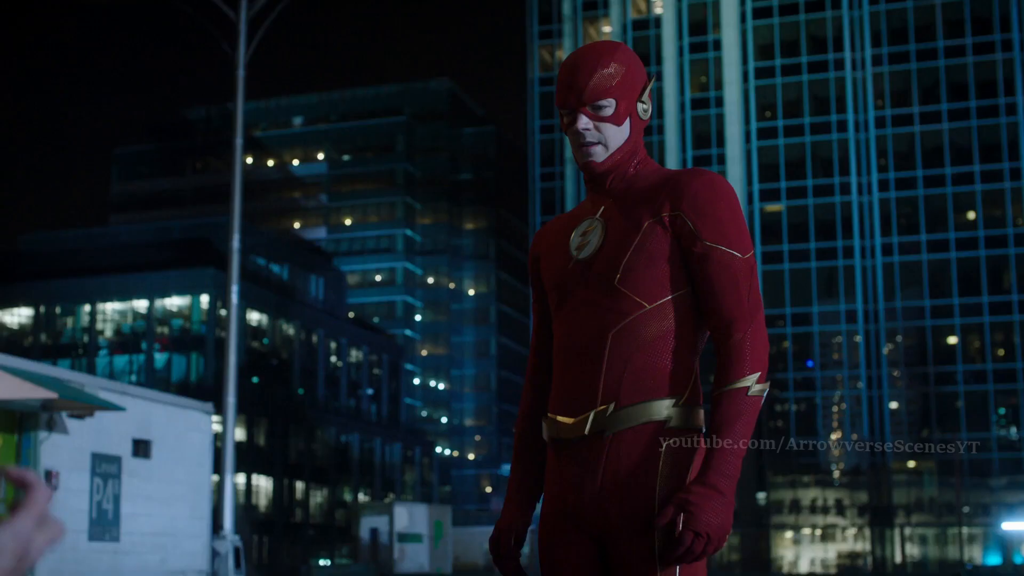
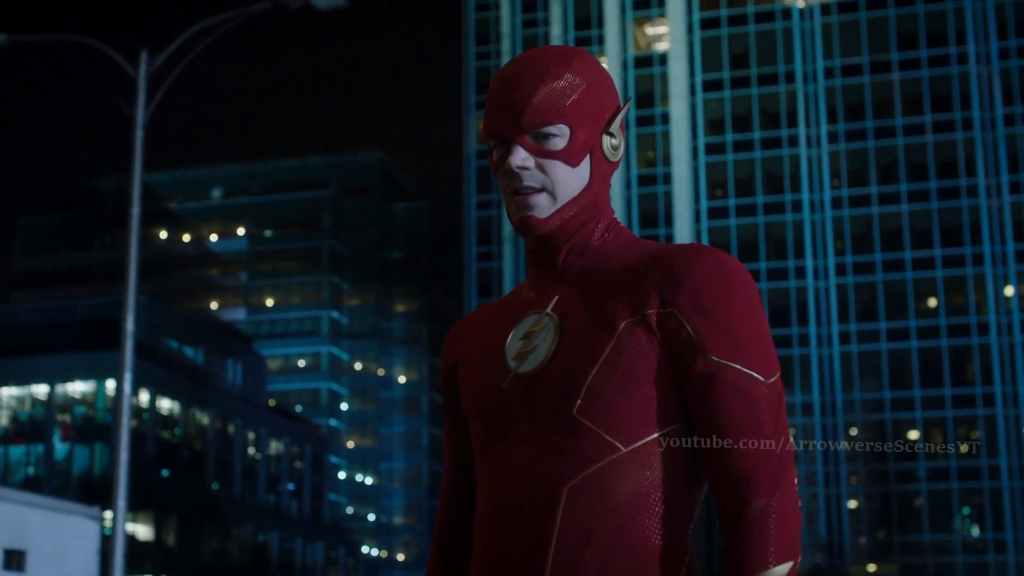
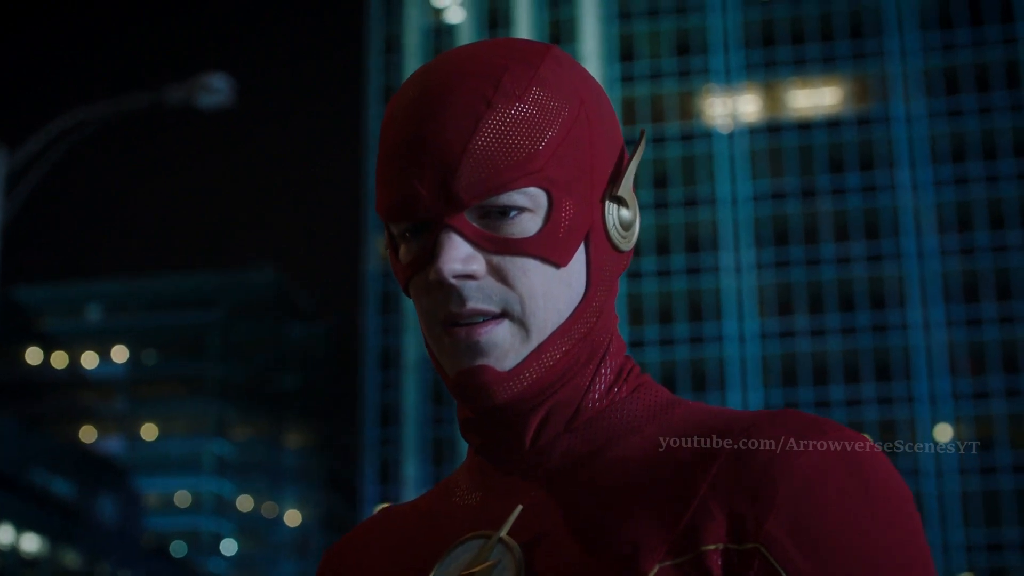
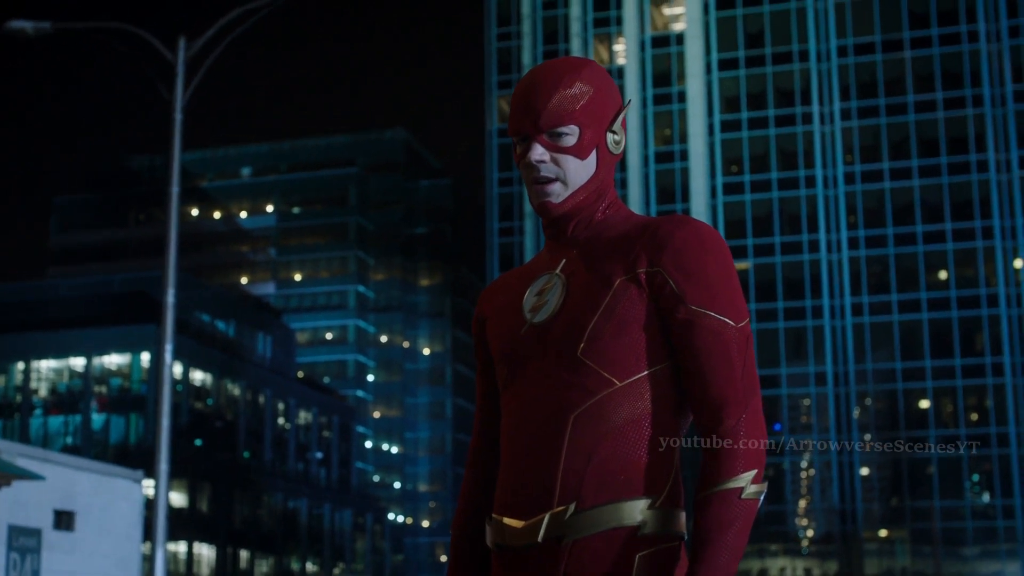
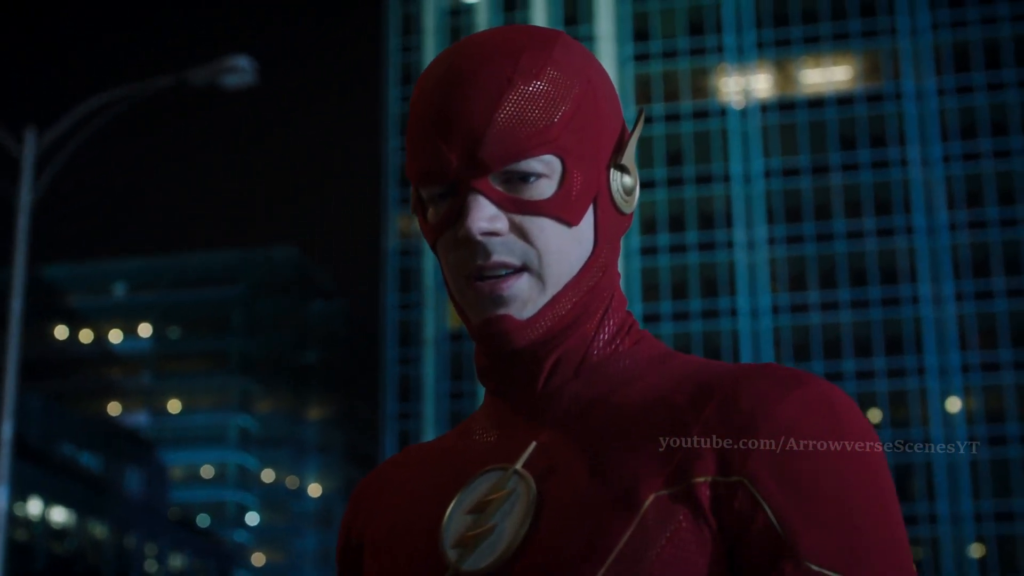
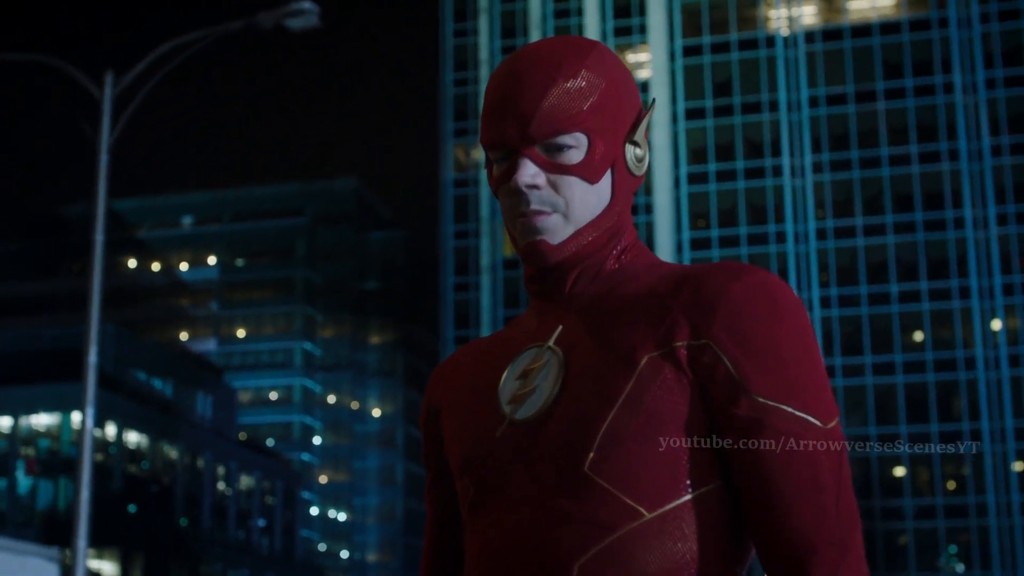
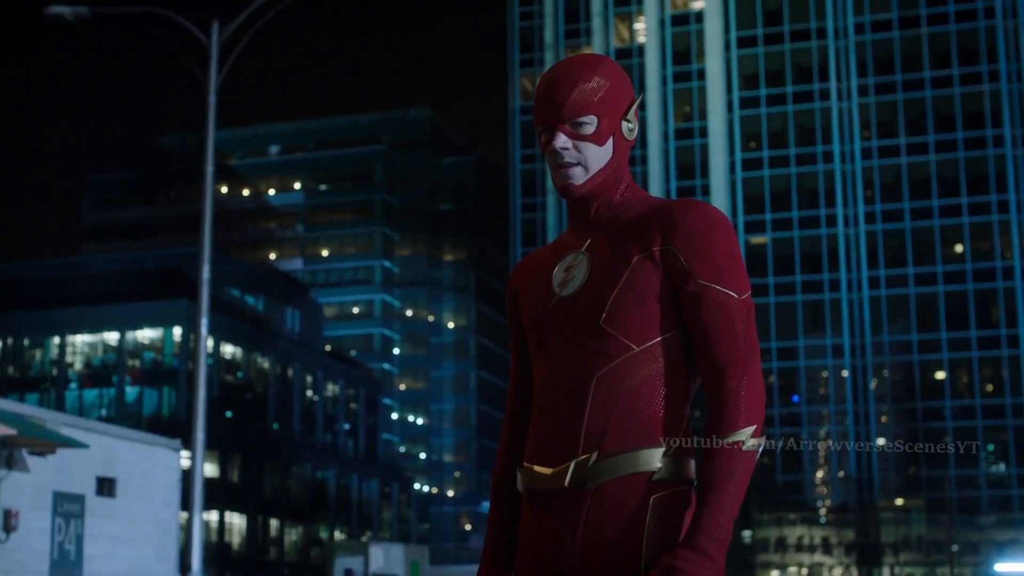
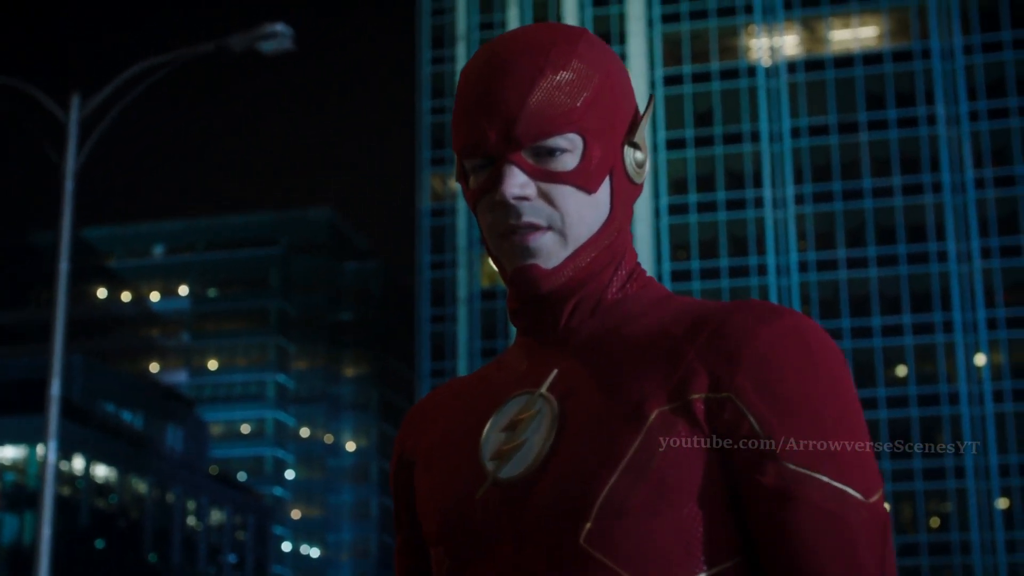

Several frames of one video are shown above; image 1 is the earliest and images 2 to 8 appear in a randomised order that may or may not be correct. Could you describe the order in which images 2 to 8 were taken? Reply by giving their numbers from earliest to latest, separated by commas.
7, 4, 2, 6, 8, 5, 3
